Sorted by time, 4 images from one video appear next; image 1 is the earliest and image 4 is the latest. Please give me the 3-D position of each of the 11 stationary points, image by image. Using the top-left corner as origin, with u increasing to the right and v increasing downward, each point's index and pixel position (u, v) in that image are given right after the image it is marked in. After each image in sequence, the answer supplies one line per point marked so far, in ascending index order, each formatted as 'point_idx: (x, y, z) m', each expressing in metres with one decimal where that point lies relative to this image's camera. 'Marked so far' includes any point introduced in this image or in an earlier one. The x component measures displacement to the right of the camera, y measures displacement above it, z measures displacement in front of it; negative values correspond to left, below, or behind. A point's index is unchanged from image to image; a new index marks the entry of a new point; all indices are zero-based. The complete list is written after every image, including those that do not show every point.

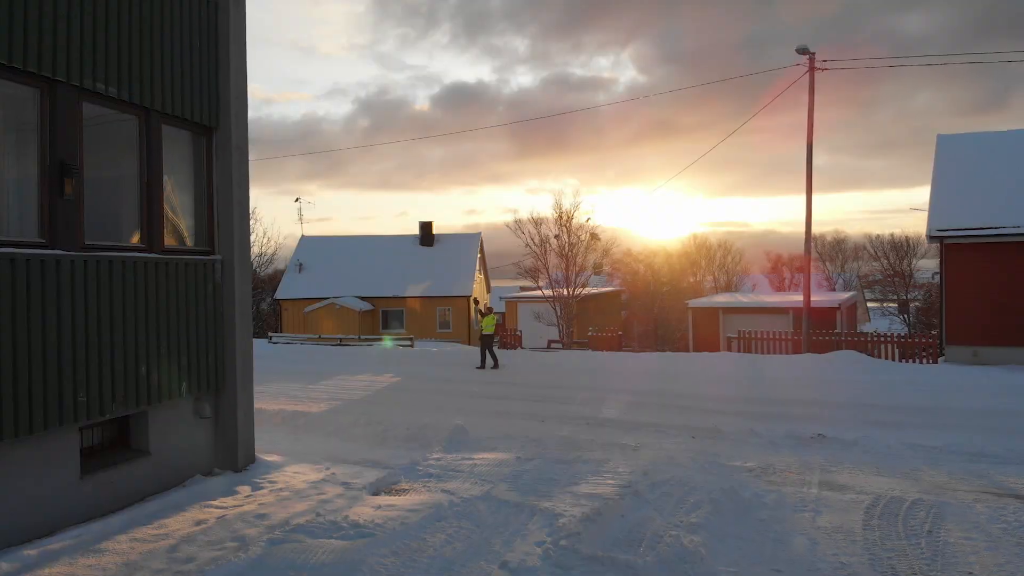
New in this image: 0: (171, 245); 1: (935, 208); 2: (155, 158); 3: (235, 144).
0: (-3.6, +0.5, +6.7) m
1: (+12.1, +2.3, +18.0) m
2: (-3.7, +1.3, +6.6) m
3: (-3.2, +1.7, +7.4) m
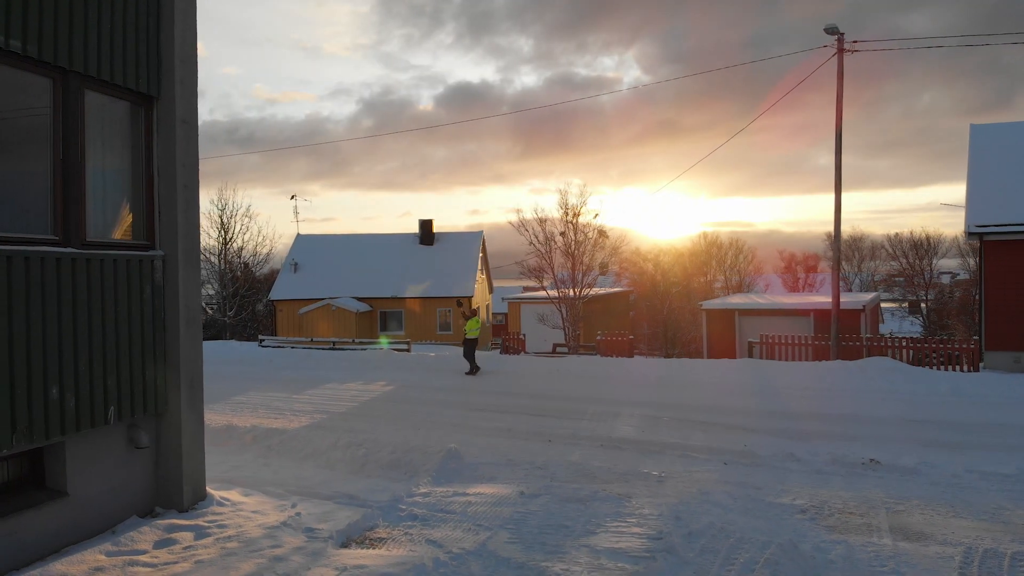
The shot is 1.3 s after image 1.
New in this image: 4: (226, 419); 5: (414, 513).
0: (-3.6, +0.4, +5.5) m
1: (+12.2, +2.3, +16.7) m
2: (-3.7, +1.3, +5.3) m
3: (-3.2, +1.7, +6.2) m
4: (-4.7, -2.2, +10.6) m
5: (-0.9, -2.1, +5.8) m
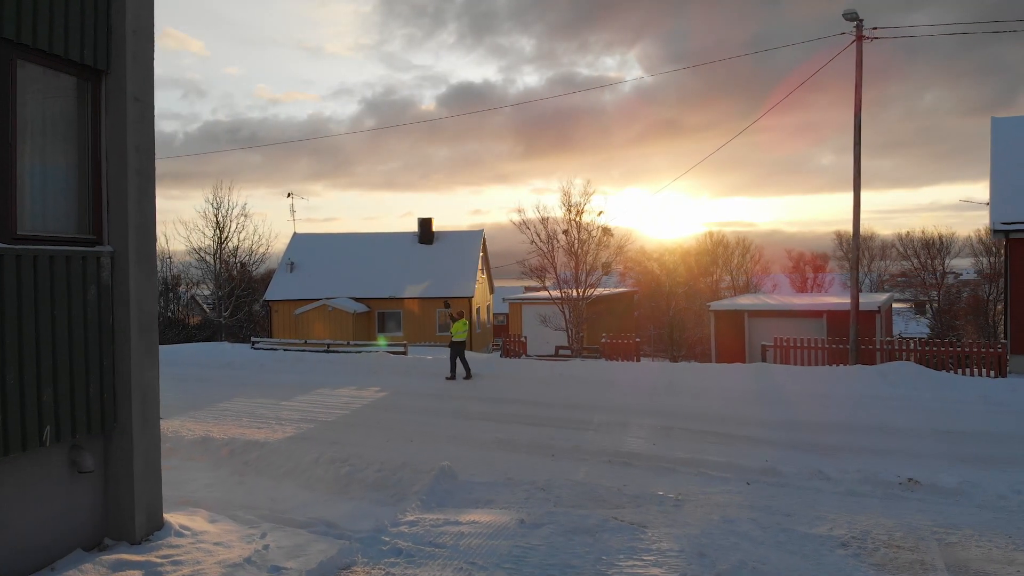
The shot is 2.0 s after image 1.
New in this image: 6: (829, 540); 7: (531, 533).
0: (-3.6, +0.4, +4.8) m
1: (+12.2, +2.2, +15.9) m
2: (-3.7, +1.3, +4.6) m
3: (-3.2, +1.7, +5.4) m
4: (-4.7, -2.2, +9.8) m
5: (-0.9, -2.1, +5.1) m
6: (+2.6, -2.1, +5.3) m
7: (+0.2, -2.0, +5.3) m
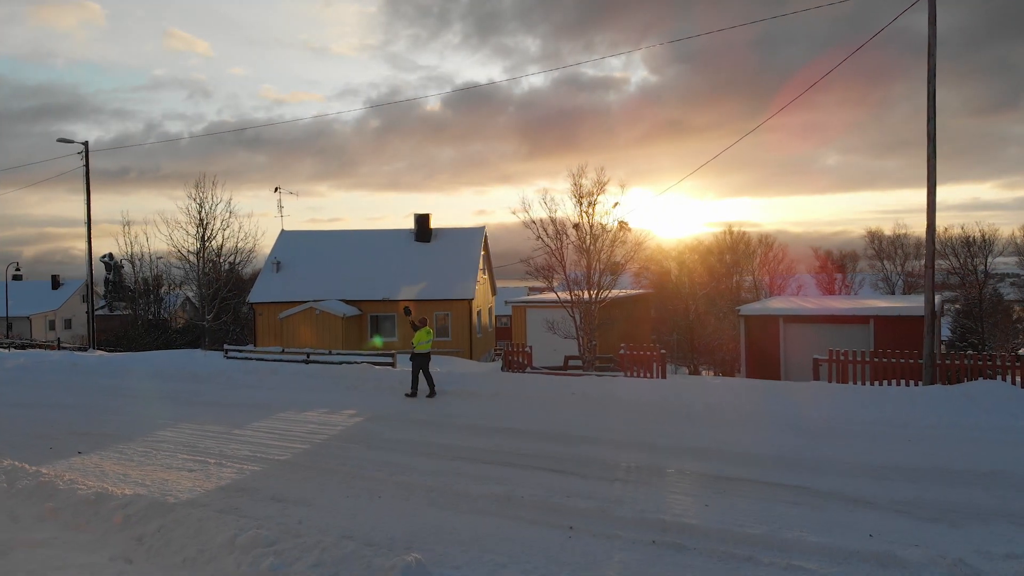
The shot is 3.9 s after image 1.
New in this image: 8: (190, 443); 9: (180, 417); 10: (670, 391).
0: (-3.6, +0.4, +2.5) m
1: (+12.3, +2.2, +13.6) m
2: (-3.7, +1.3, +2.4) m
3: (-3.2, +1.6, +3.2) m
4: (-4.7, -2.2, +7.6) m
5: (-0.9, -2.1, +2.8) m
6: (+2.6, -2.1, +3.0) m
7: (+0.2, -2.1, +3.0) m
8: (-4.7, -2.3, +9.3) m
9: (-6.1, -2.4, +11.7) m
10: (+3.2, -2.0, +12.4) m
